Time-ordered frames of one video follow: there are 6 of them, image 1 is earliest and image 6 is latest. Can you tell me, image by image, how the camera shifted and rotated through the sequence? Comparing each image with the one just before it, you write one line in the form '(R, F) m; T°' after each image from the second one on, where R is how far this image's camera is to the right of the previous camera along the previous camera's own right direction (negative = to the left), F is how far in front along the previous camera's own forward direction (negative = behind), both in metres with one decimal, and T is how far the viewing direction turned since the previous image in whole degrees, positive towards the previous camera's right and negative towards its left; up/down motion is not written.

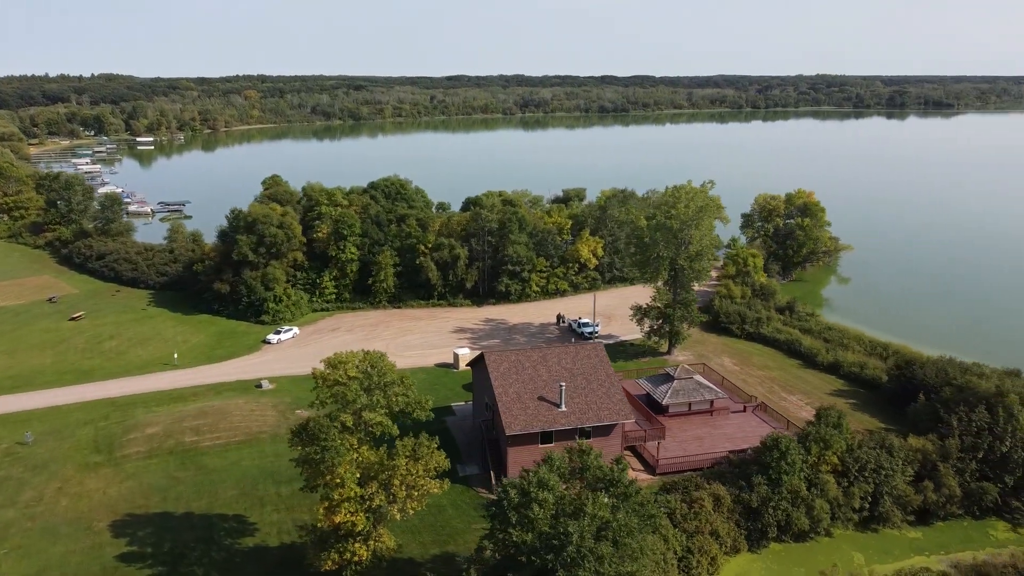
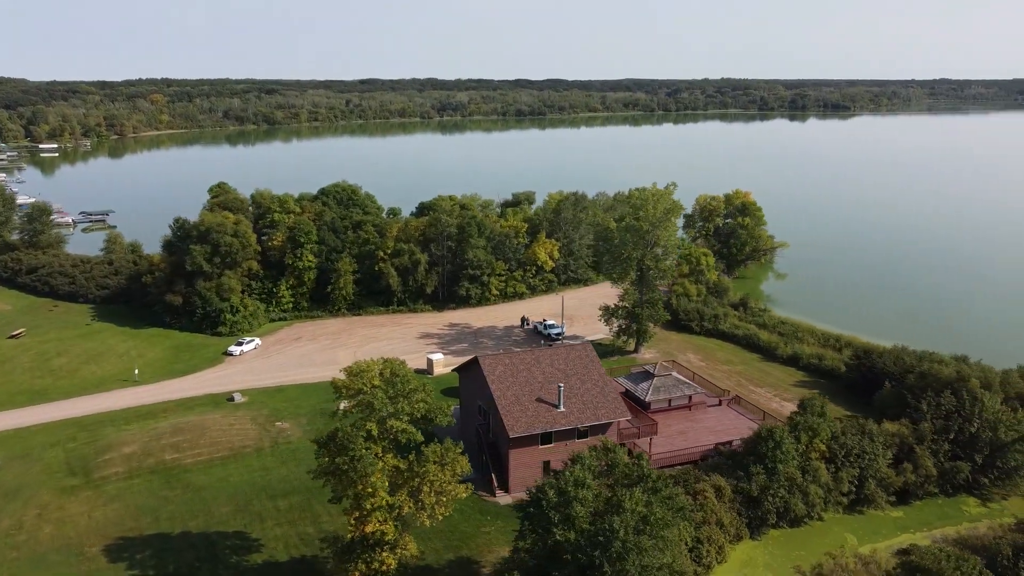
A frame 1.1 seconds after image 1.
(-2.7, -0.1) m; +6°
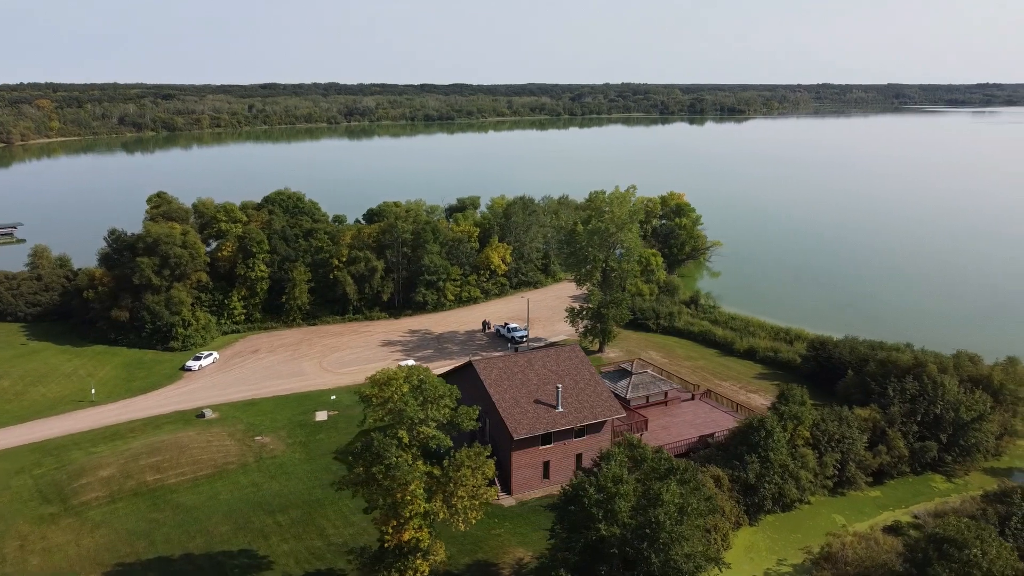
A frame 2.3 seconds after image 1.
(-3.1, -0.1) m; +7°
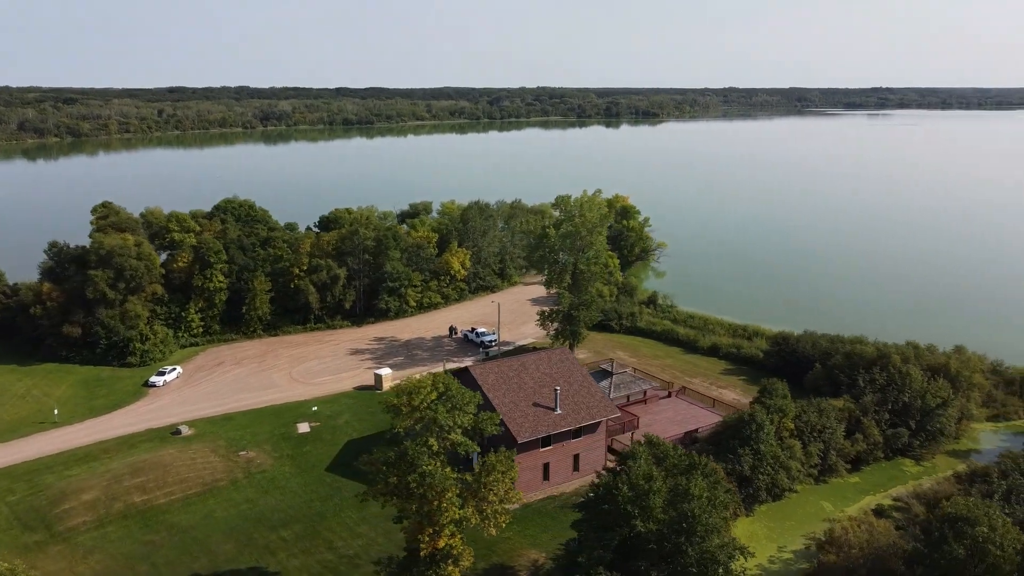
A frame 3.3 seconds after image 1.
(-2.7, -0.2) m; +6°
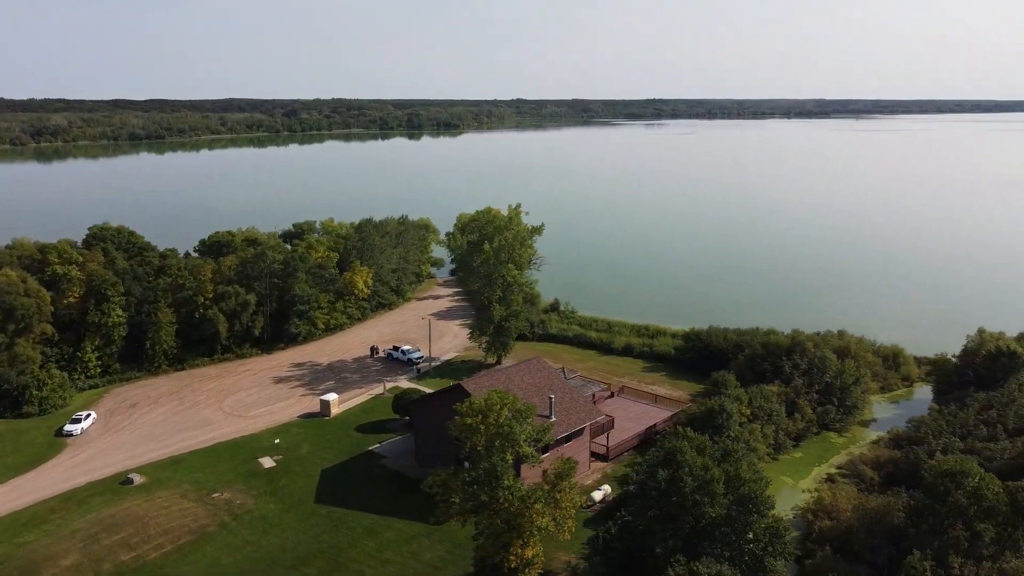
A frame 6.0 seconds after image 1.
(-6.8, -0.1) m; +14°
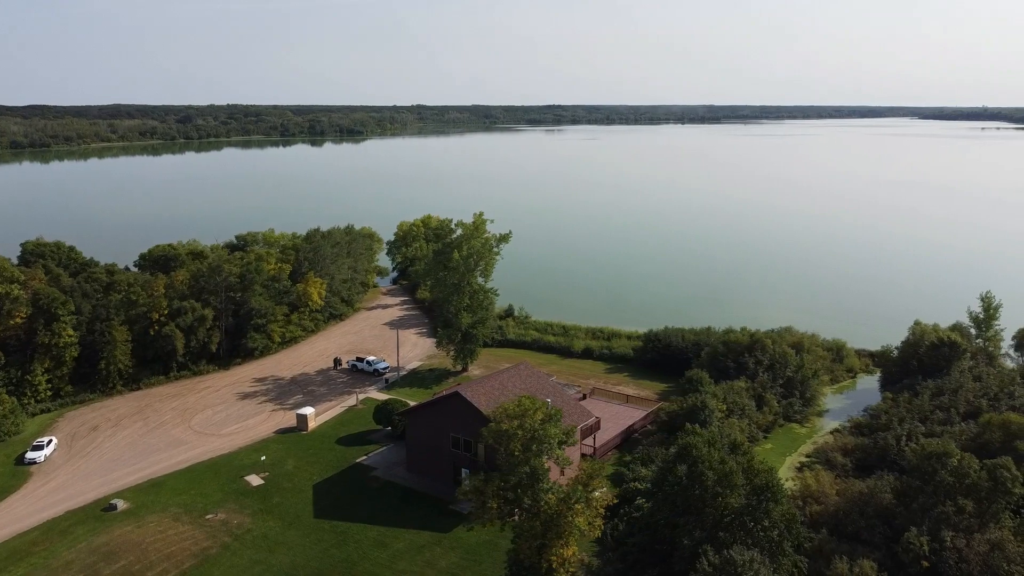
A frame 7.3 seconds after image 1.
(-3.4, -0.4) m; +7°
